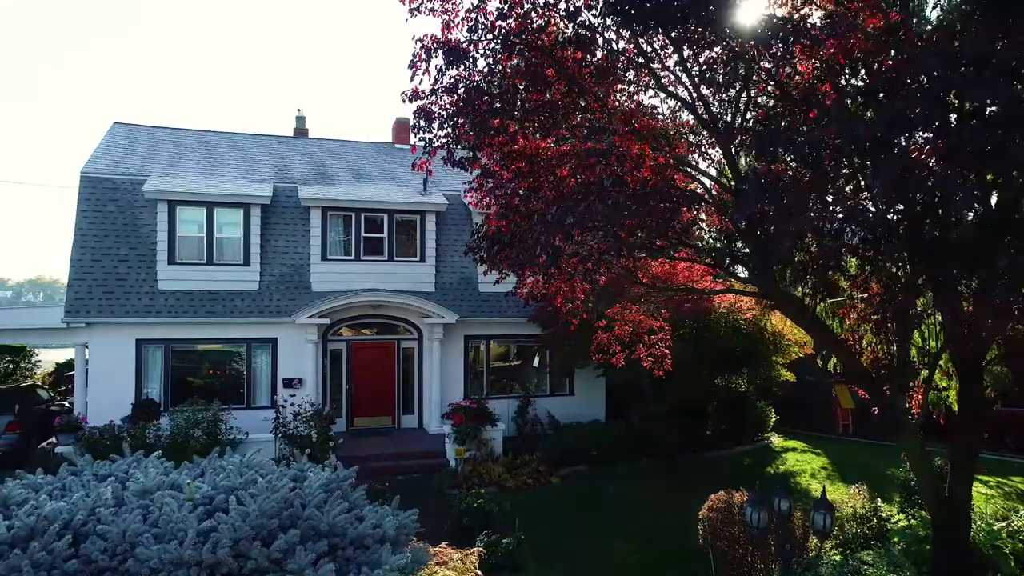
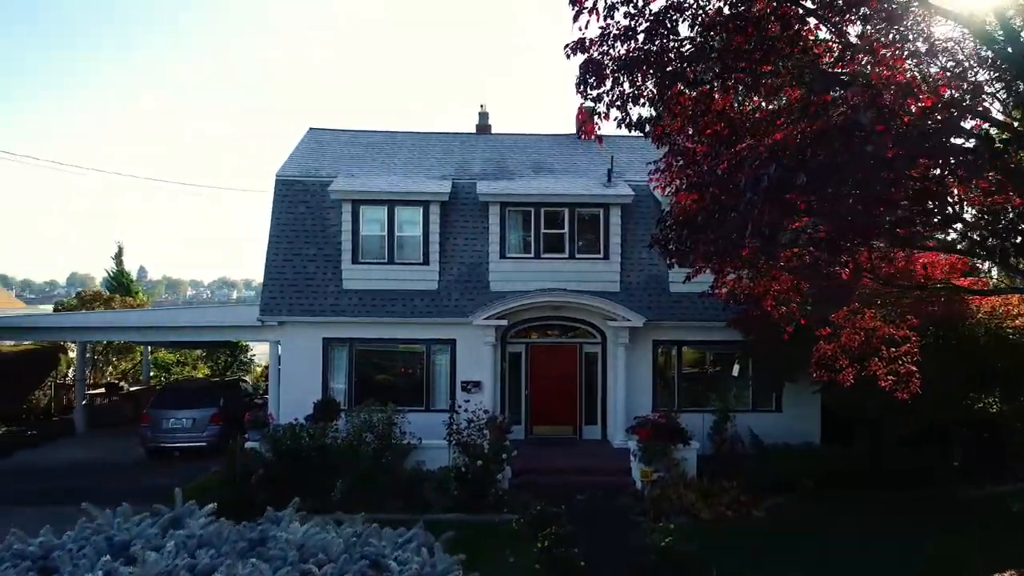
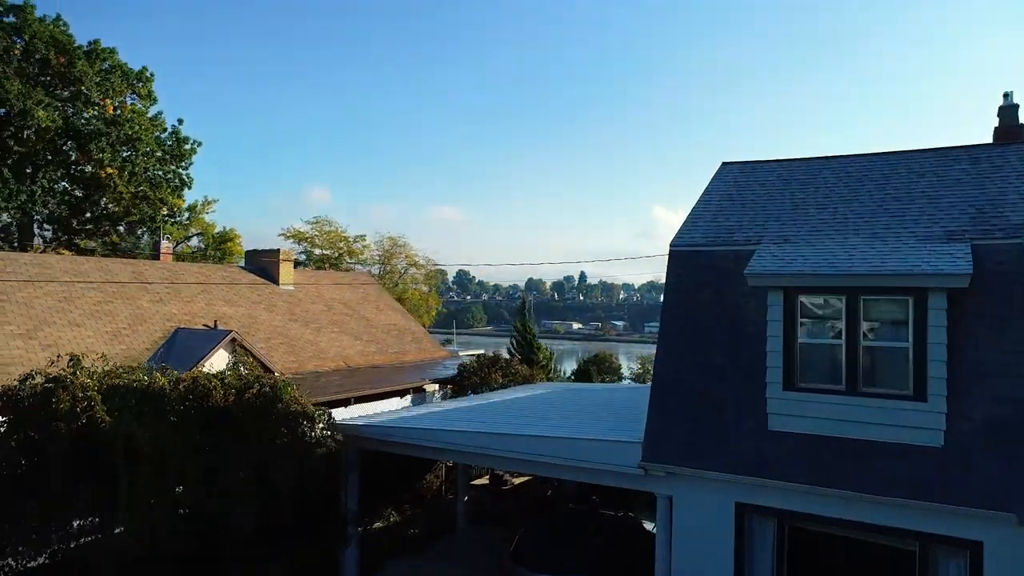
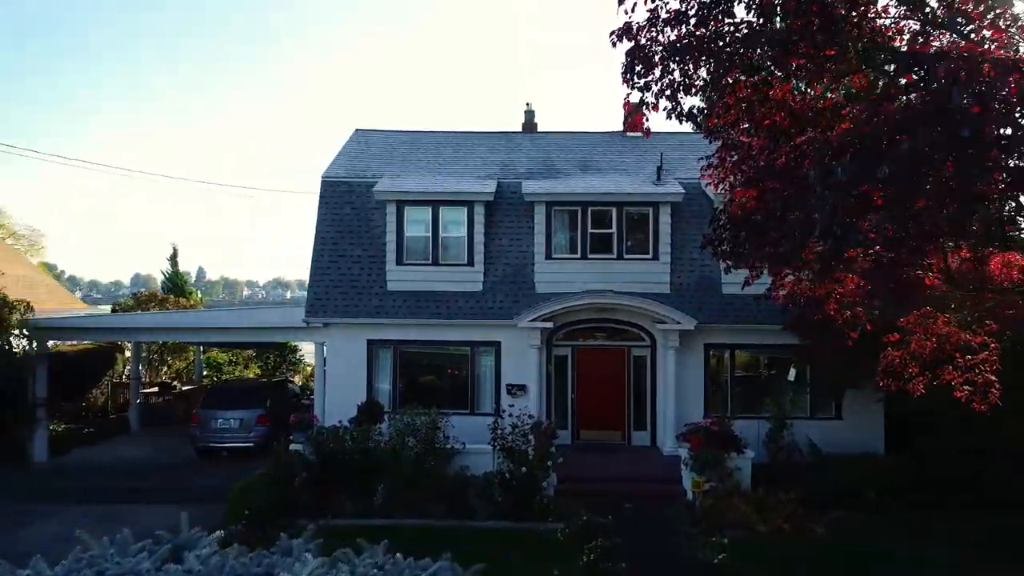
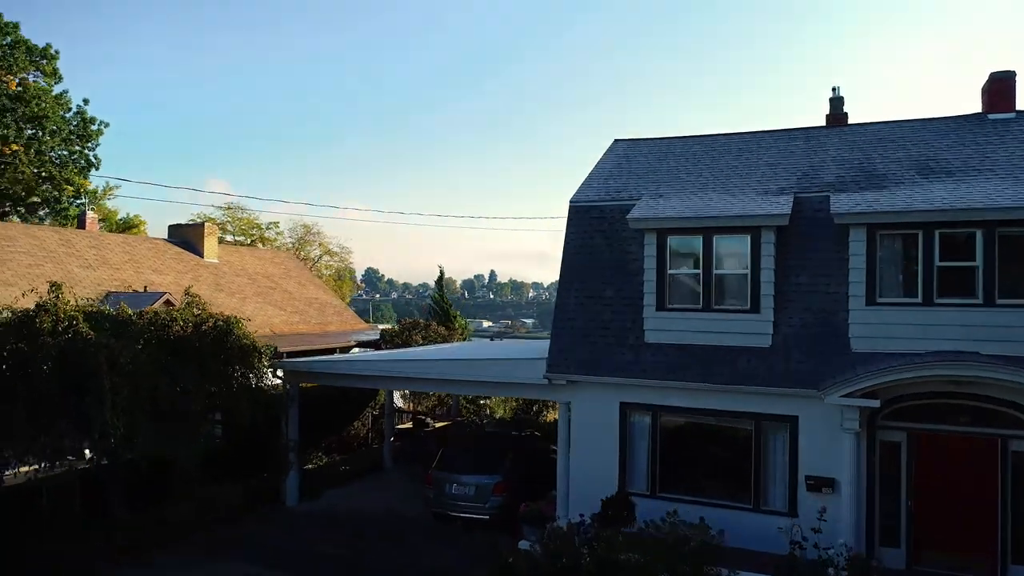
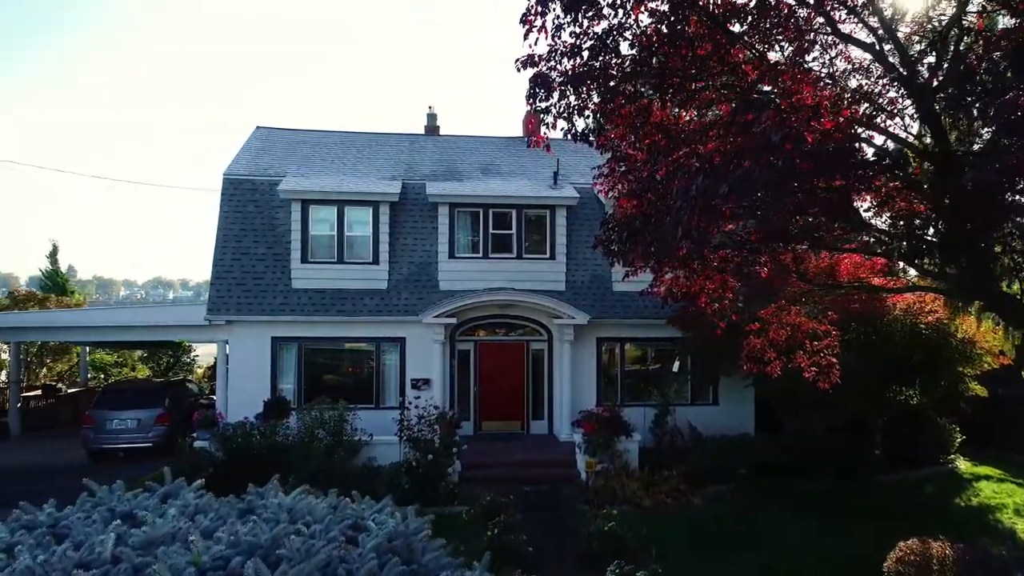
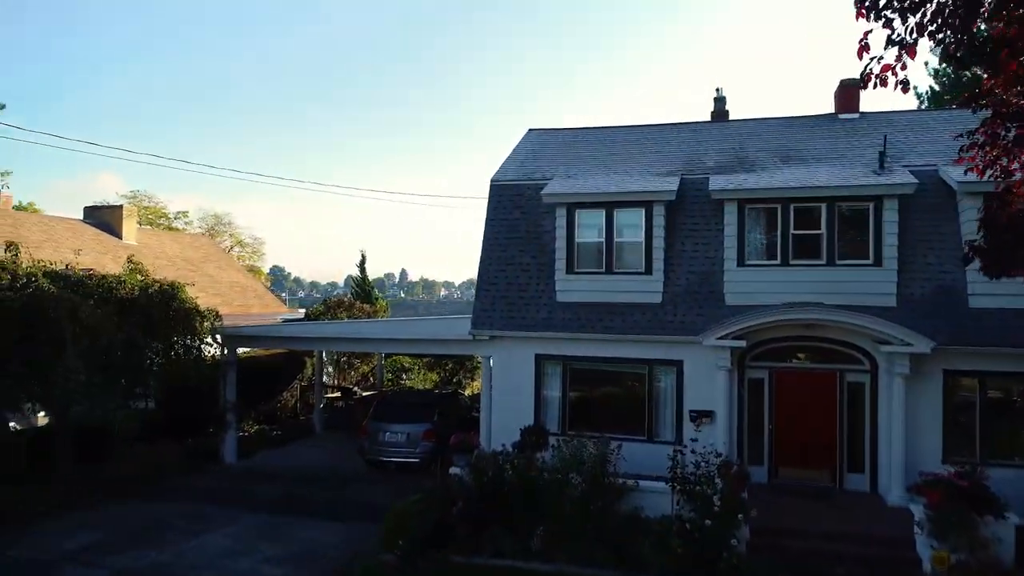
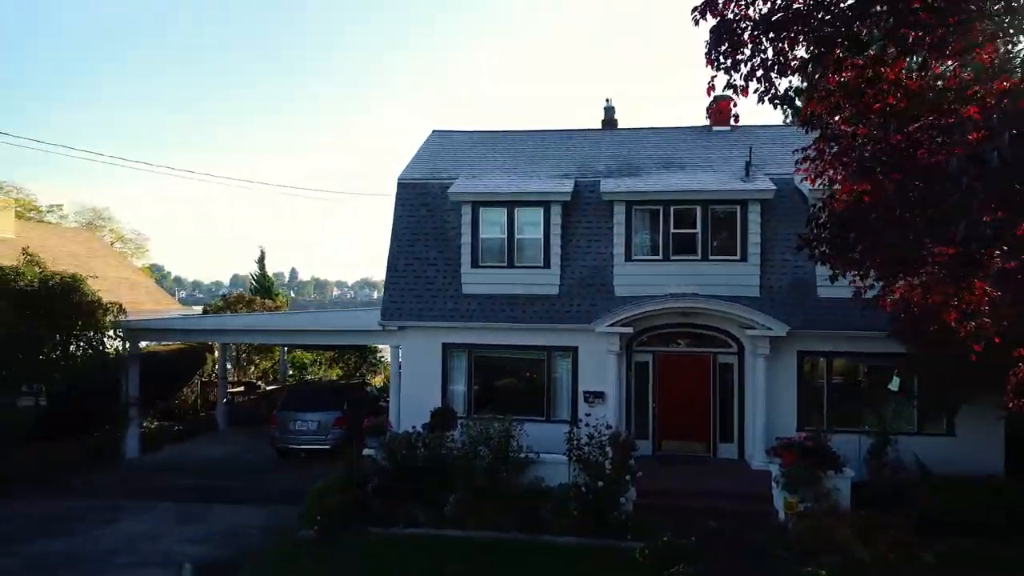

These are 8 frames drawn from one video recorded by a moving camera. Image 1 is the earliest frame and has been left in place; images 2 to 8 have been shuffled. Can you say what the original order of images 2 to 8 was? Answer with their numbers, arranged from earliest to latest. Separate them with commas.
6, 2, 4, 8, 7, 5, 3
